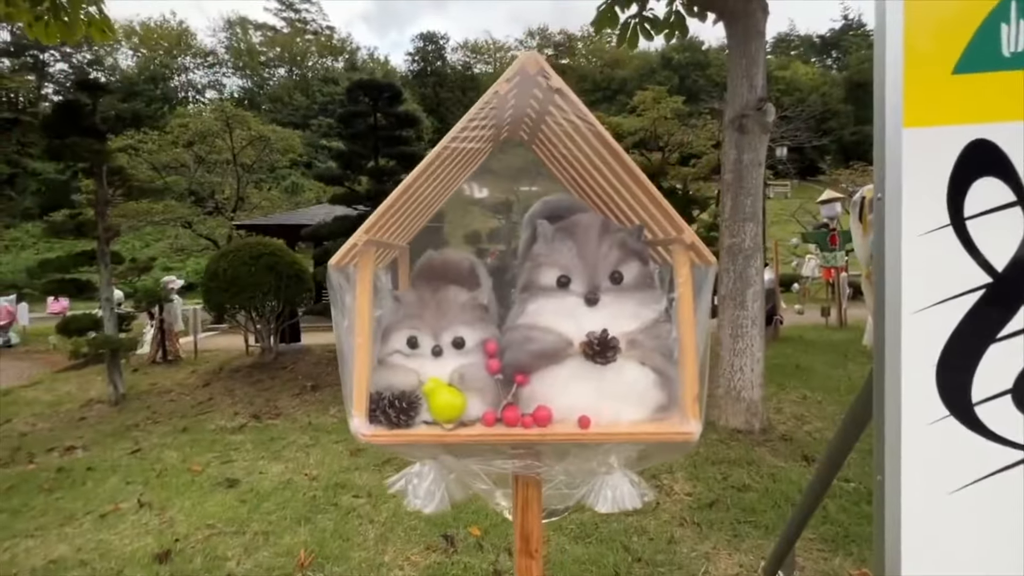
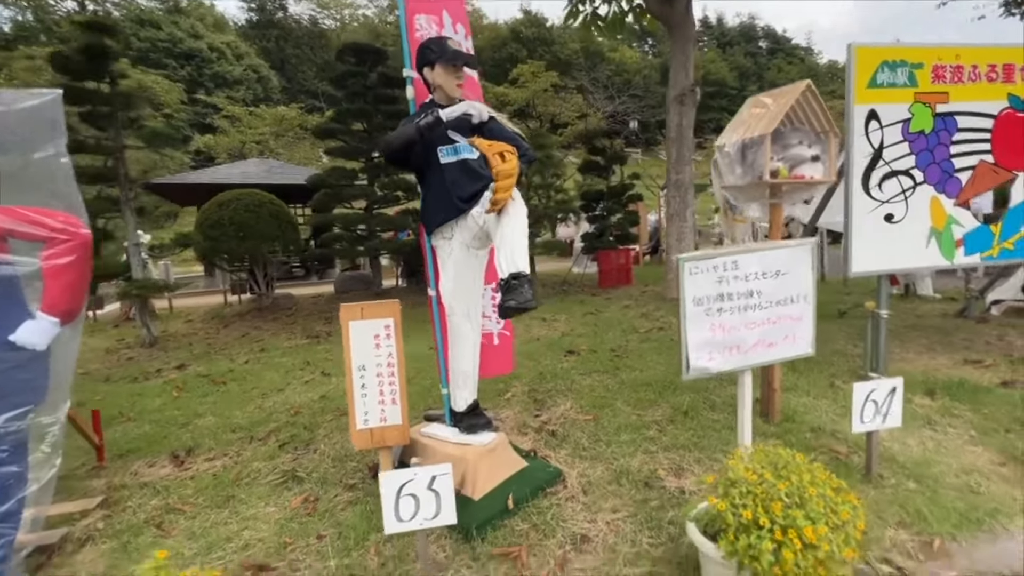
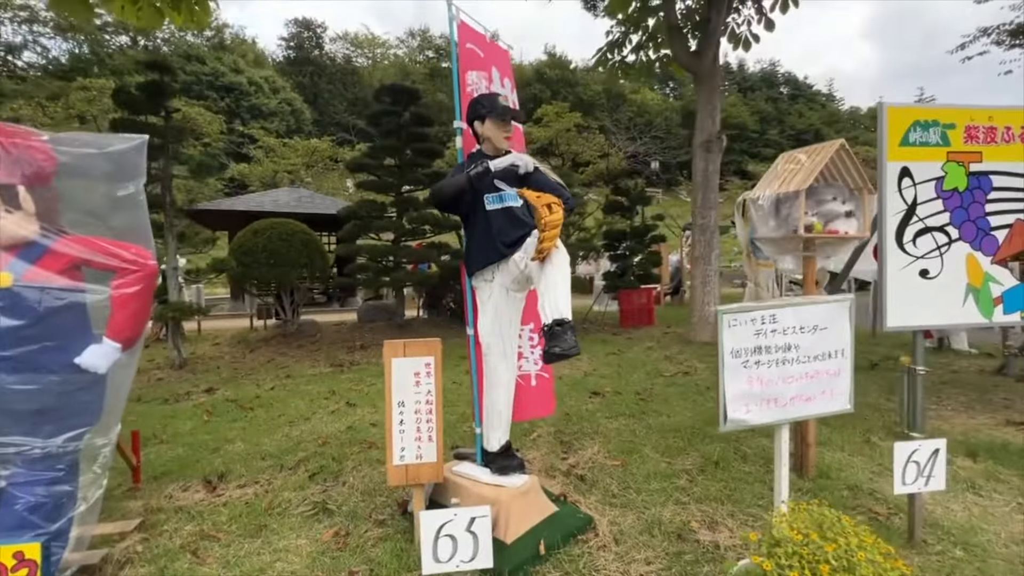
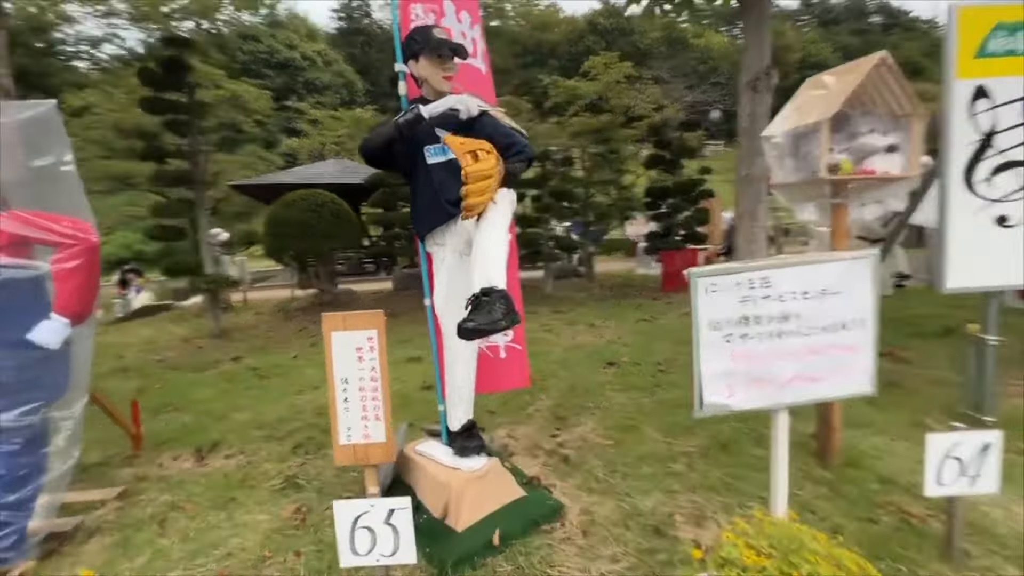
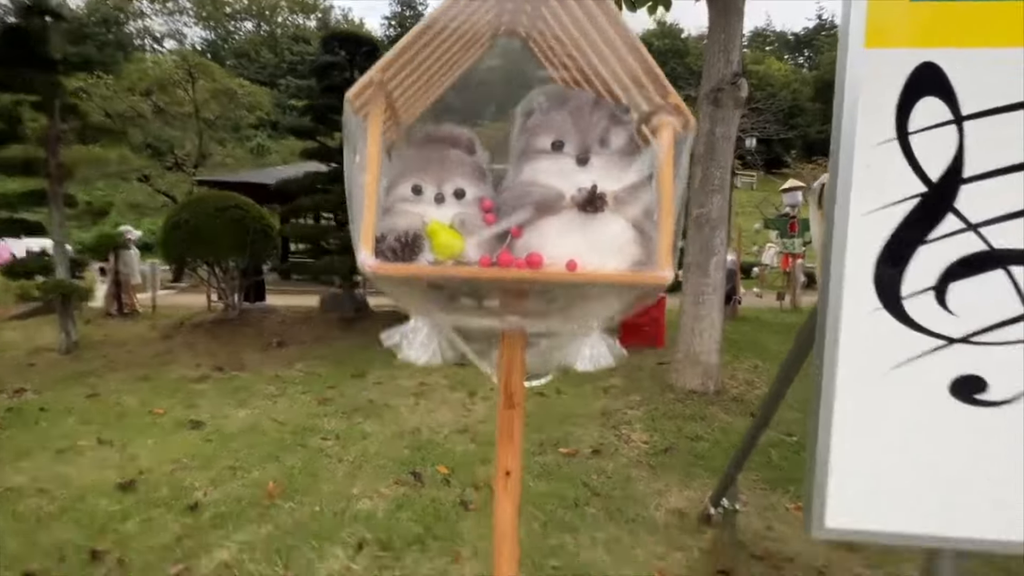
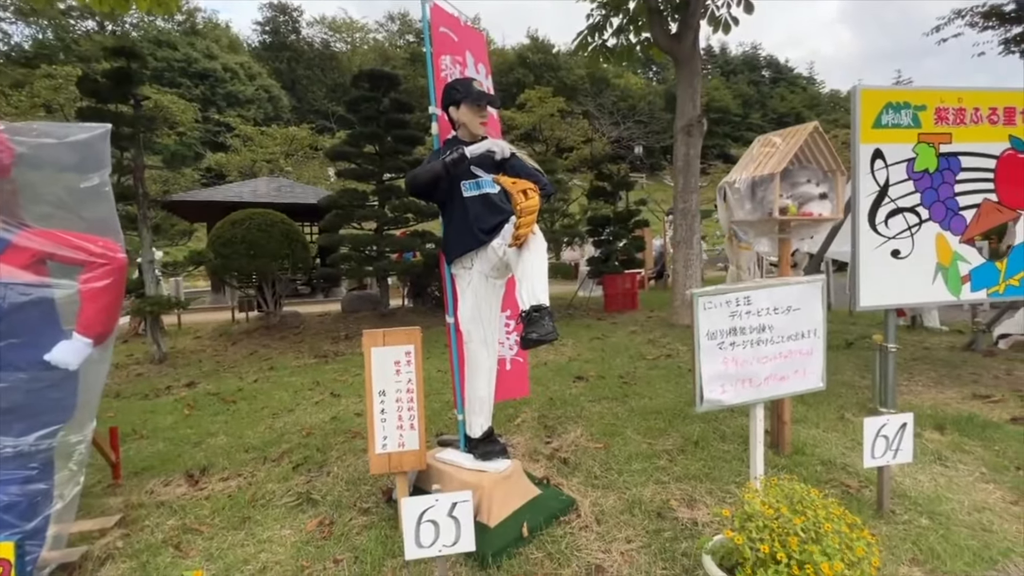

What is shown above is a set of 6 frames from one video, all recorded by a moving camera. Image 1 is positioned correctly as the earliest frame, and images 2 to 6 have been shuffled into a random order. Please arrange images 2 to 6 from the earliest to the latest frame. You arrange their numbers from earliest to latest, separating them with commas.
5, 3, 6, 2, 4
